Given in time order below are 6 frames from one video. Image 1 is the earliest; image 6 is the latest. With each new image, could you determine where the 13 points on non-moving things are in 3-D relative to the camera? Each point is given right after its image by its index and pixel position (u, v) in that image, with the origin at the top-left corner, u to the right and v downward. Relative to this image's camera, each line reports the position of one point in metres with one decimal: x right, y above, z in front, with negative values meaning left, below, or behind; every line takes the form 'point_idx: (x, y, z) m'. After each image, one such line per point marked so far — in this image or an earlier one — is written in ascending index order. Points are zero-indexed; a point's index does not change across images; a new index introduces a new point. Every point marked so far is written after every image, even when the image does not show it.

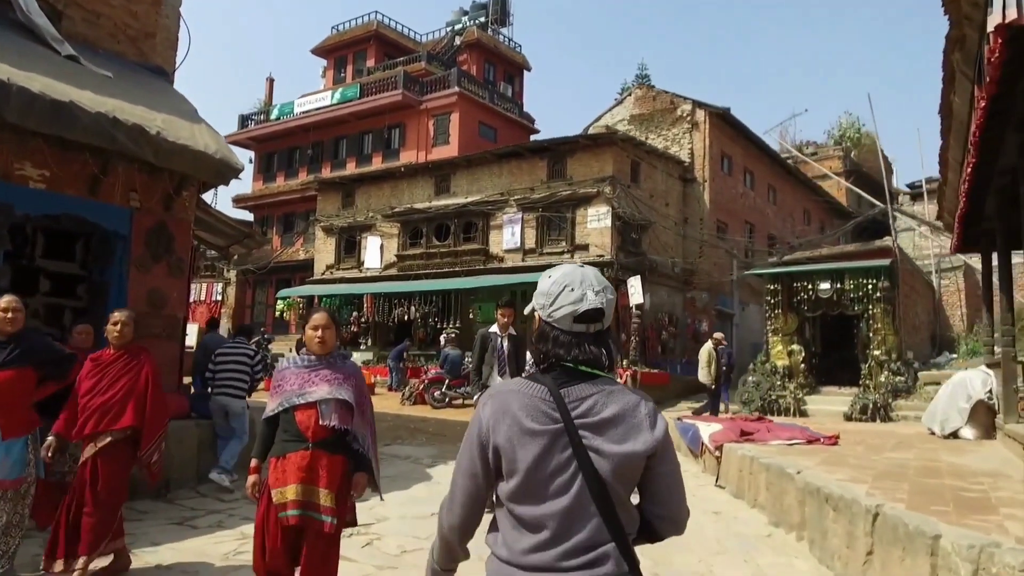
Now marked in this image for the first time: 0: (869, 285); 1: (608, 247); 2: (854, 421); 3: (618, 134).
0: (+8.3, +0.1, +16.8) m
1: (+2.5, +1.1, +19.0) m
2: (+7.1, -2.8, +15.2) m
3: (+2.8, +4.0, +19.2) m
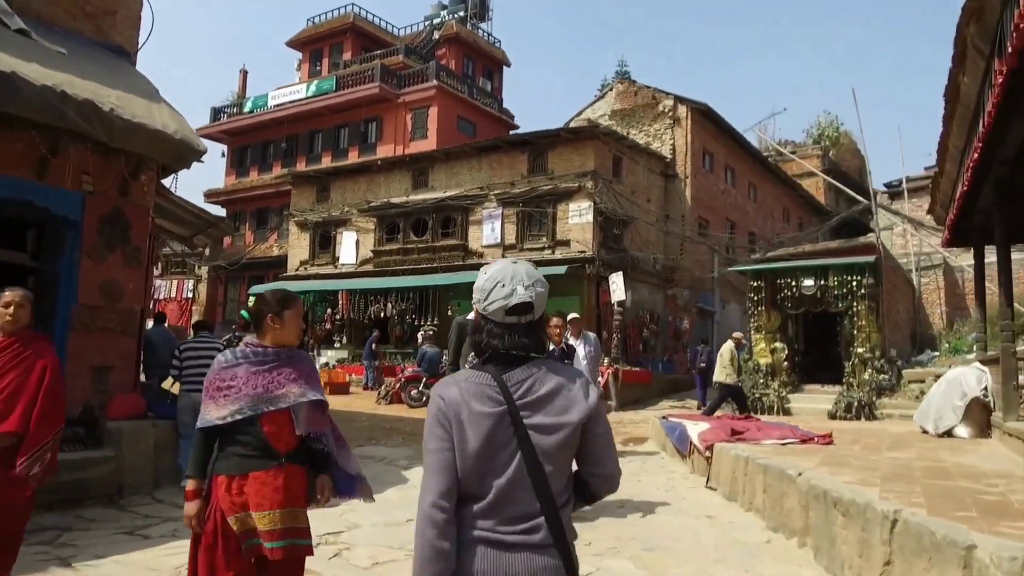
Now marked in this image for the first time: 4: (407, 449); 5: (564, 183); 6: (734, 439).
0: (+7.8, +0.1, +16.6) m
1: (+2.0, +1.2, +18.7) m
2: (+6.7, -2.7, +15.0) m
3: (+2.2, +4.1, +18.8) m
4: (-1.5, -2.3, +10.3) m
5: (+1.4, +2.8, +19.1) m
6: (+2.5, -1.7, +8.2) m
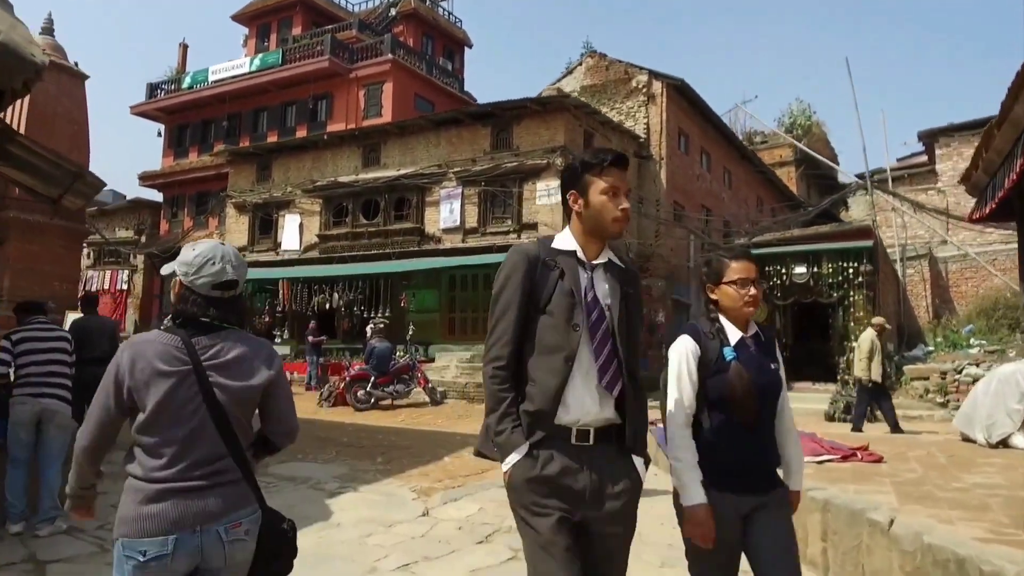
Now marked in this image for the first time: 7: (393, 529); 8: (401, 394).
0: (+7.0, +0.4, +15.1) m
1: (+1.1, +1.4, +16.8) m
2: (+6.0, -2.5, +13.4) m
3: (+1.3, +4.4, +16.9) m
4: (-2.0, -2.0, +8.3) m
5: (+0.4, +3.0, +17.2) m
6: (+2.1, -1.5, +6.4) m
7: (-0.9, -1.9, +5.7) m
8: (-2.3, -2.2, +15.0) m
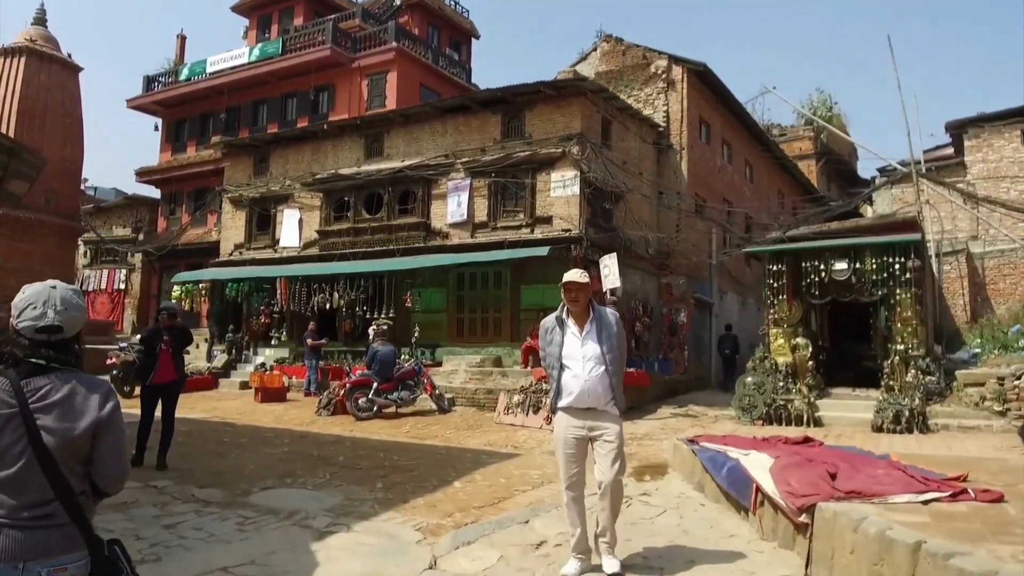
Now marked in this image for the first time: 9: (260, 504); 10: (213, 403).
0: (+7.3, +0.4, +13.8) m
1: (+1.4, +1.5, +15.6) m
2: (+6.3, -2.4, +12.1) m
3: (+1.6, +4.4, +15.7) m
4: (-1.8, -2.0, +7.1) m
5: (+0.7, +3.1, +16.0) m
6: (+2.3, -1.5, +5.2) m
7: (-0.7, -1.9, +4.5) m
8: (-2.0, -2.1, +13.8) m
9: (-2.3, -2.0, +6.8) m
10: (-6.5, -2.5, +15.7) m
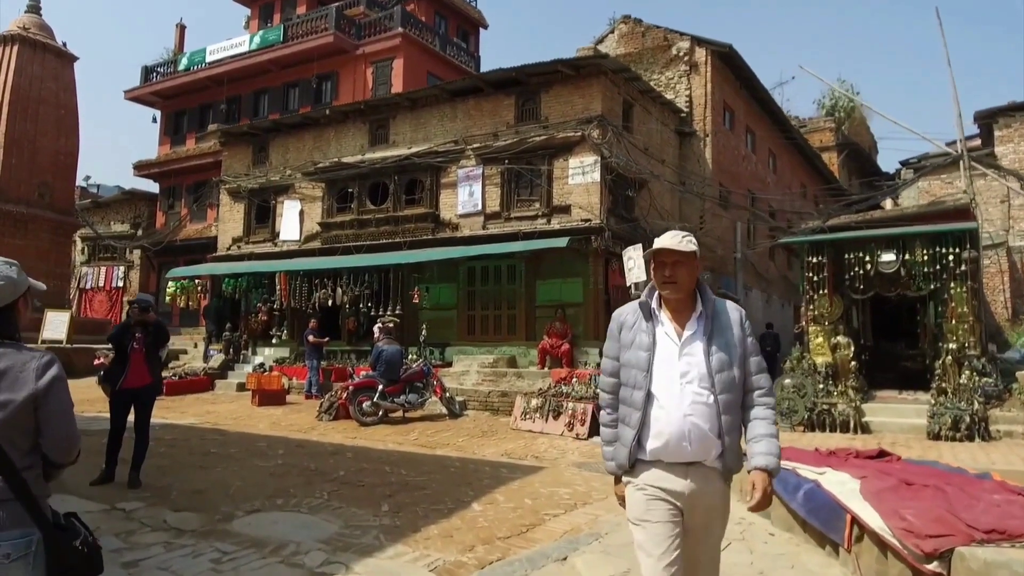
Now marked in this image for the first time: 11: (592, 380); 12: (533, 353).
0: (+7.6, +0.6, +12.6) m
1: (+1.7, +1.6, +14.5) m
2: (+6.5, -2.3, +11.0) m
3: (+1.9, +4.5, +14.6) m
4: (-1.5, -1.9, +6.0) m
5: (+1.0, +3.2, +14.9) m
6: (+2.6, -1.3, +4.0) m
7: (-0.5, -1.8, +3.4) m
8: (-1.7, -2.0, +12.7) m
9: (-2.1, -1.9, +5.7) m
10: (-6.1, -2.4, +14.6) m
11: (+1.4, -1.6, +13.0) m
12: (+0.4, -1.3, +15.1) m
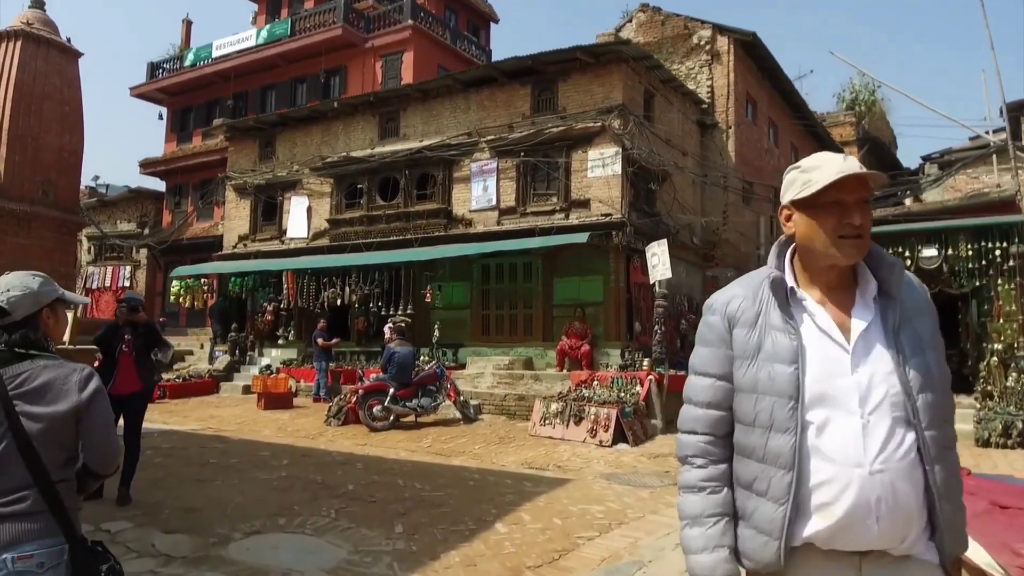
0: (+7.9, +0.6, +11.9) m
1: (+2.0, +1.6, +13.8) m
2: (+6.8, -2.3, +10.2) m
3: (+2.2, +4.6, +13.9) m
4: (-1.3, -1.9, +5.3) m
5: (+1.3, +3.2, +14.2) m
6: (+2.8, -1.3, +3.3) m
7: (-0.3, -1.7, +2.7) m
8: (-1.4, -2.0, +12.0) m
9: (-1.9, -1.9, +5.0) m
10: (-5.8, -2.3, +14.0) m
11: (+1.7, -1.6, +12.3) m
12: (+0.8, -1.3, +14.4) m
